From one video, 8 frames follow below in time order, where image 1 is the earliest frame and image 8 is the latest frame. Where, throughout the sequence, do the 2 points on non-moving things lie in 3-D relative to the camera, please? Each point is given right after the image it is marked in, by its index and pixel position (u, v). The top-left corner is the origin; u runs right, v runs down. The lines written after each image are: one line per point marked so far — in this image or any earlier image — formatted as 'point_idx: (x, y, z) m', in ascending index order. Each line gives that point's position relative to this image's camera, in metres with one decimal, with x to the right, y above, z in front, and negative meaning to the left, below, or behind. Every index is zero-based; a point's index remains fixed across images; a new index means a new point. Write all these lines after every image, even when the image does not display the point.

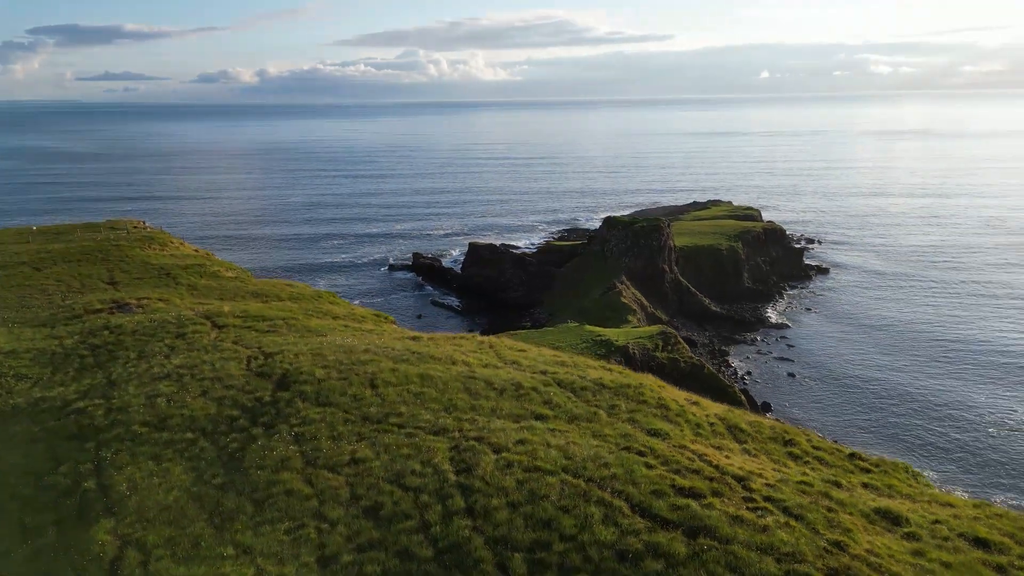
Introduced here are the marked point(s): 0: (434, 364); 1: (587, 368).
0: (-1.4, -1.4, +13.6) m
1: (+1.5, -1.5, +14.0) m
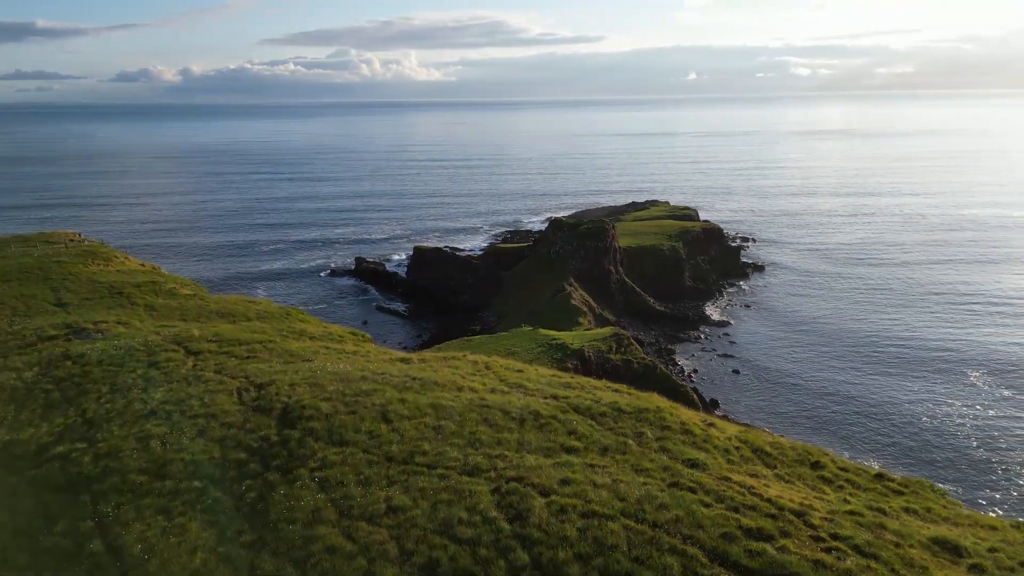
0: (-1.2, -1.9, +13.1) m
1: (+1.6, -1.9, +13.8) m
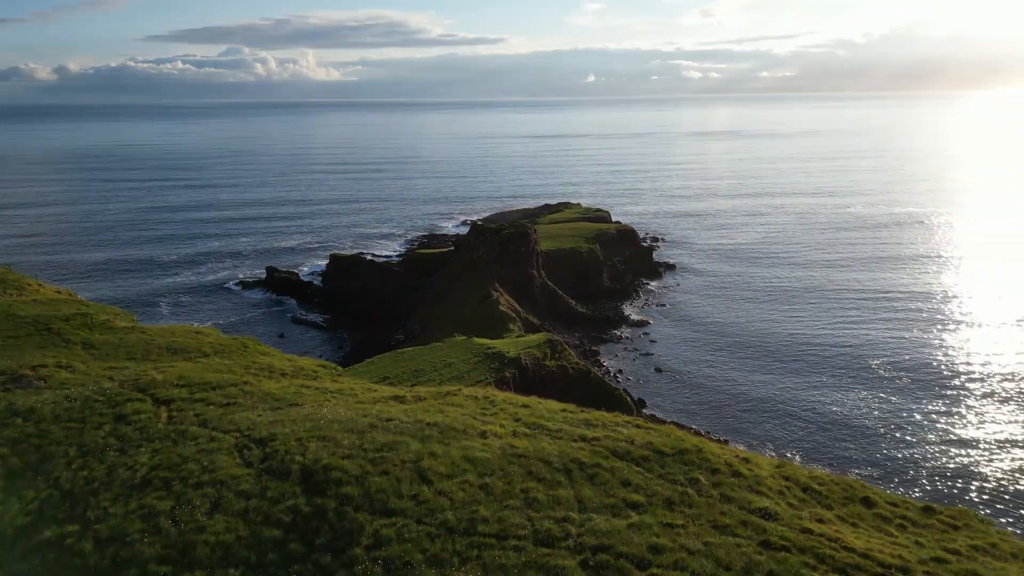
0: (-0.8, -2.6, +12.4) m
1: (+2.0, -2.6, +13.4) m
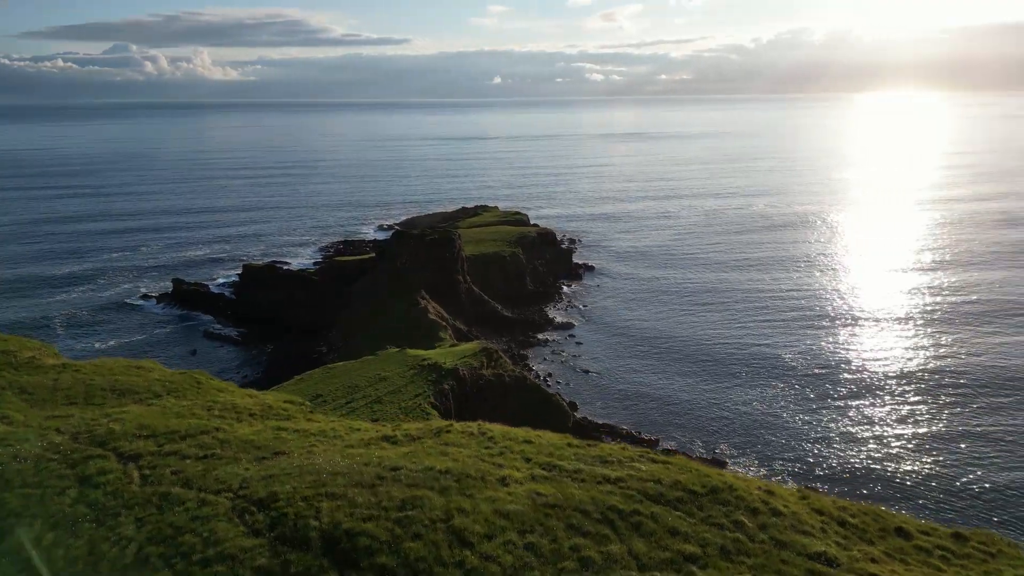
0: (-0.4, -3.2, +11.8) m
1: (+2.2, -3.1, +13.1) m
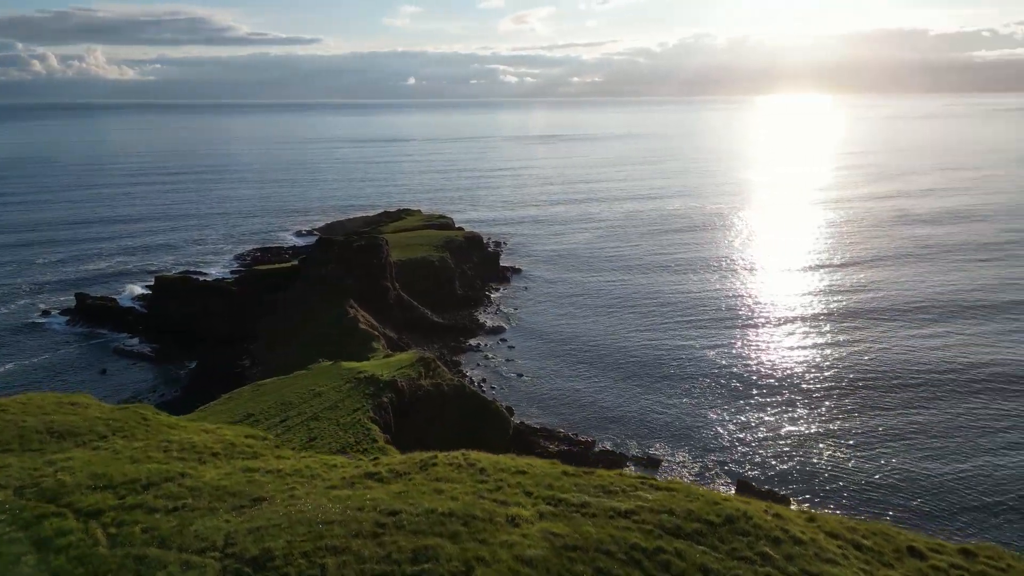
0: (-0.2, -3.7, +11.2) m
1: (+2.2, -3.6, +12.8) m
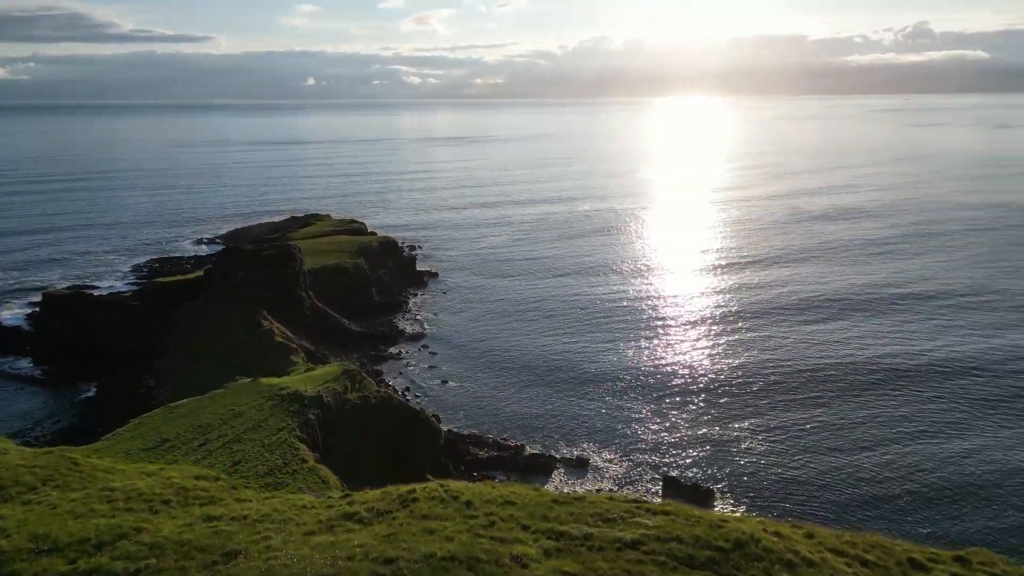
0: (0.0, -4.2, +10.7) m
1: (+2.1, -4.0, +12.6) m
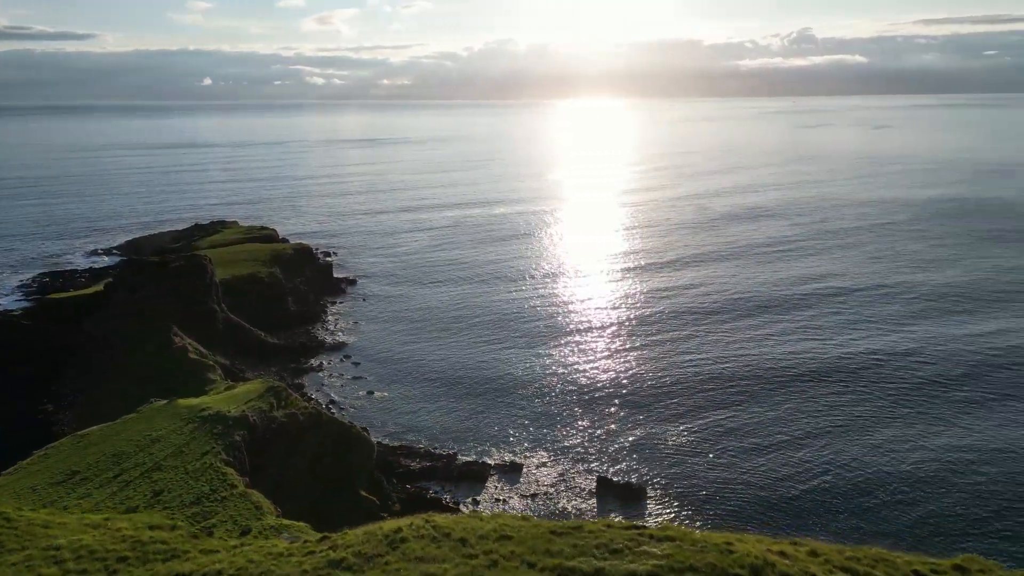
0: (+0.3, -4.6, +10.2) m
1: (+2.2, -4.4, +12.3) m
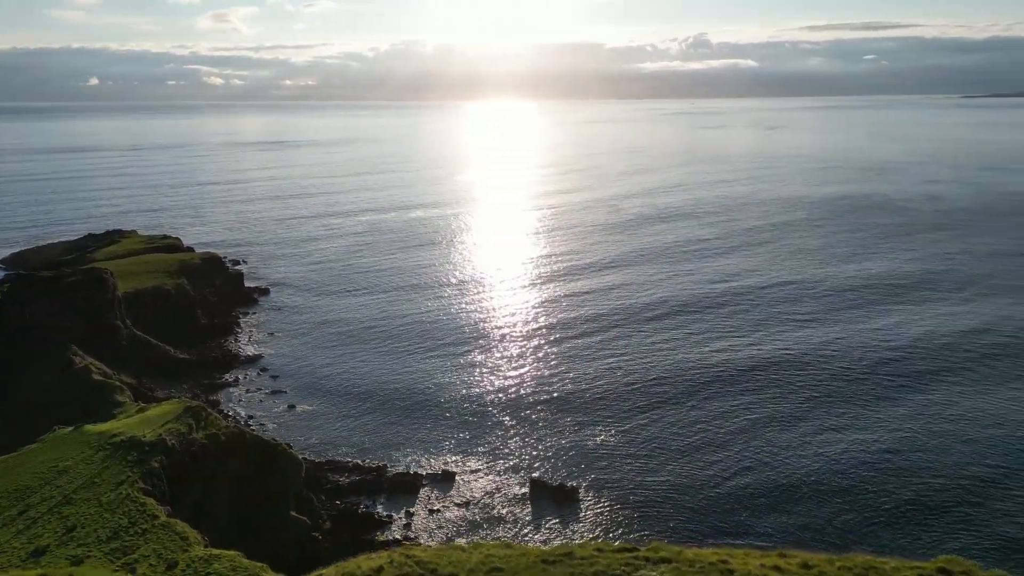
0: (+0.4, -5.0, +9.8) m
1: (+2.1, -4.7, +12.1) m
